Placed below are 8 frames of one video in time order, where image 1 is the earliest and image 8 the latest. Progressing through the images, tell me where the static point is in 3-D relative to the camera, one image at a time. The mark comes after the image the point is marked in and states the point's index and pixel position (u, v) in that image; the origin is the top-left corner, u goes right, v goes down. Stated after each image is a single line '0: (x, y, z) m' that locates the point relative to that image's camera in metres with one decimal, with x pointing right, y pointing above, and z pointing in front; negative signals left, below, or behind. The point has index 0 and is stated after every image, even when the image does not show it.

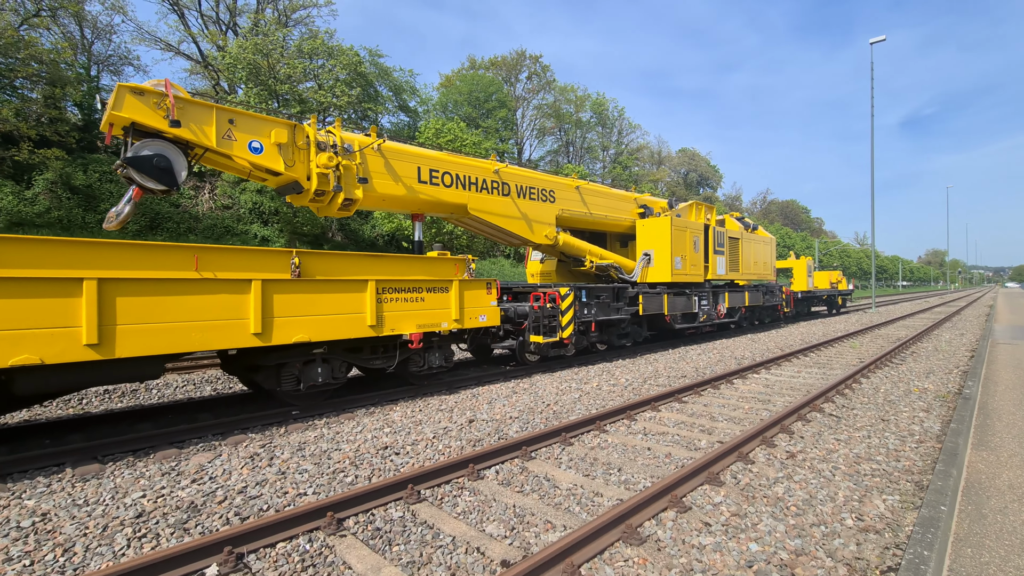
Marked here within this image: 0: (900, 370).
0: (+7.6, -1.5, +9.6) m
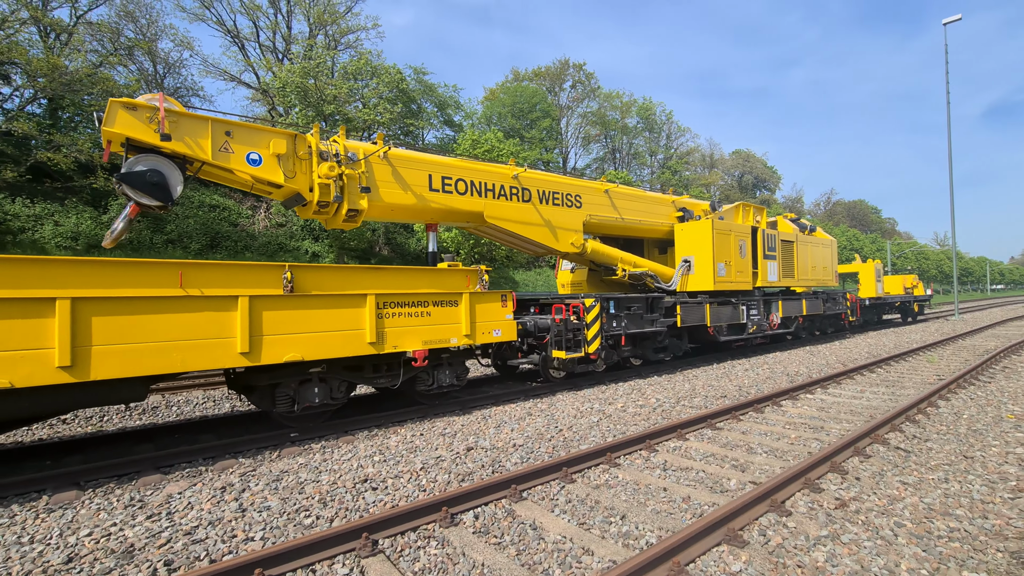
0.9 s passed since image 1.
0: (+8.0, -1.6, +8.2) m
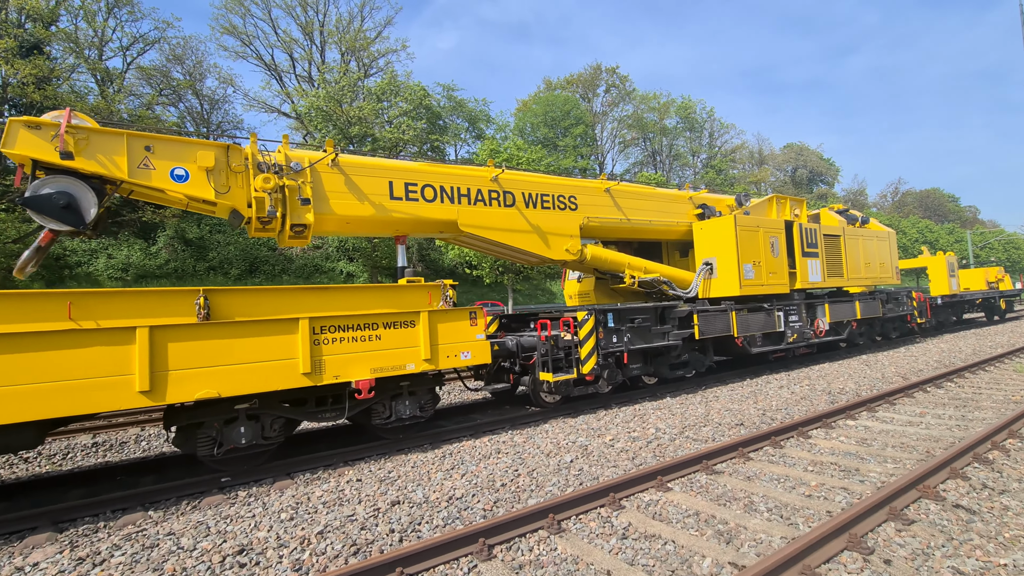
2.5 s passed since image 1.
0: (+7.6, -1.5, +6.4) m
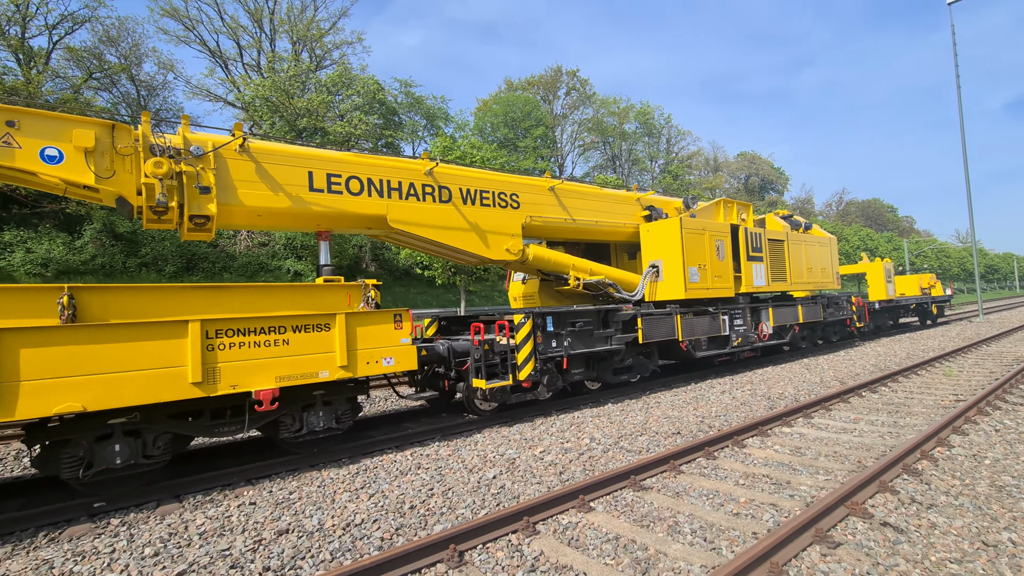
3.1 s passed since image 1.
0: (+6.7, -1.6, +6.5) m
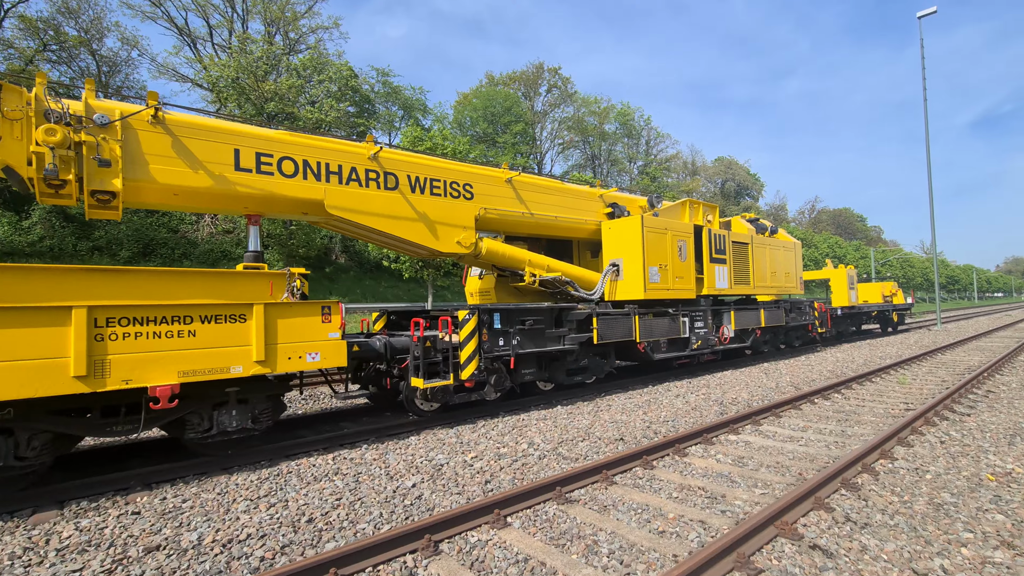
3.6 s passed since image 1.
0: (+5.9, -1.7, +6.4) m
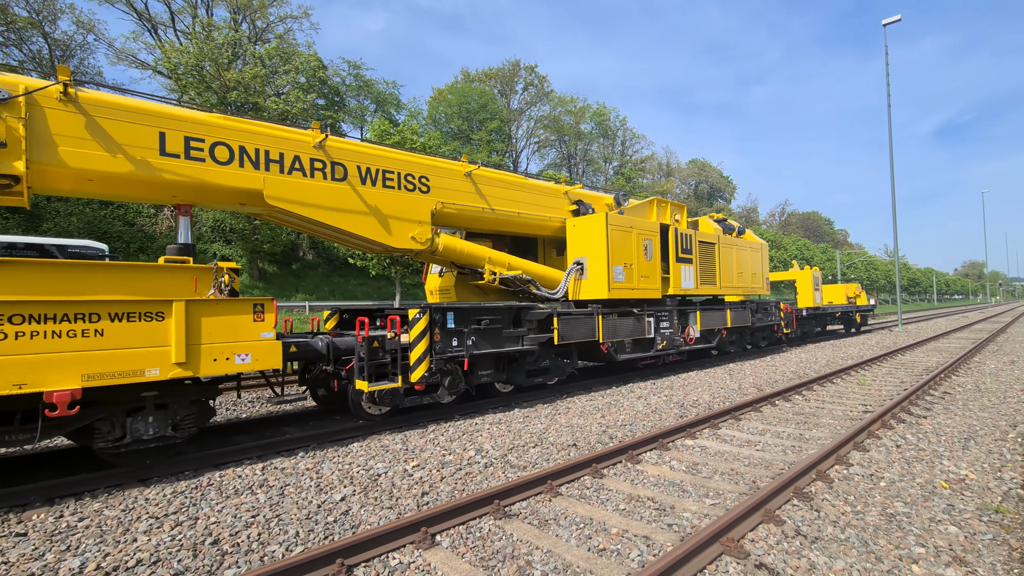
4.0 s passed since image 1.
0: (+5.3, -1.7, +6.4) m
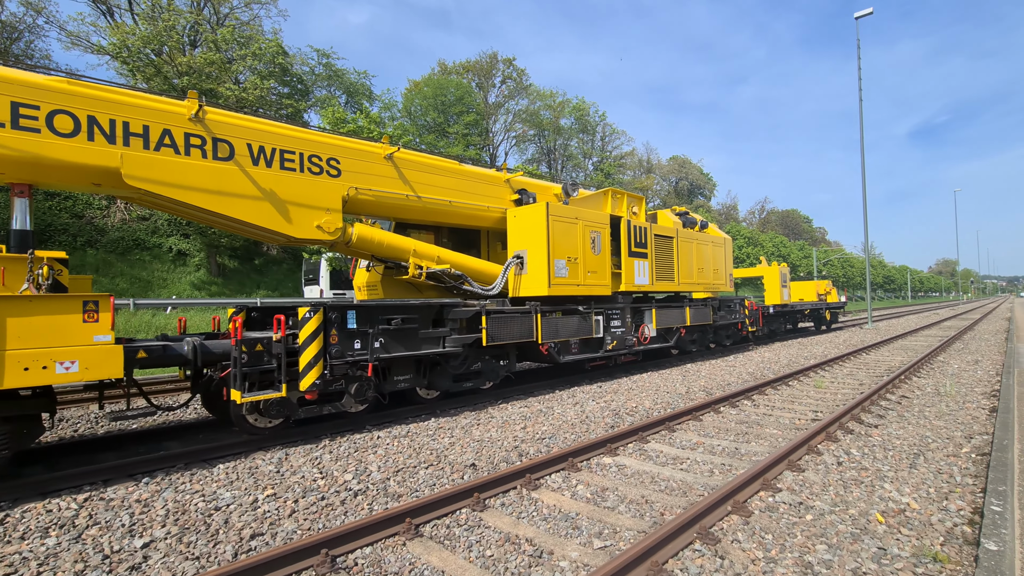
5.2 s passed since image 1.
0: (+4.2, -1.7, +5.7) m
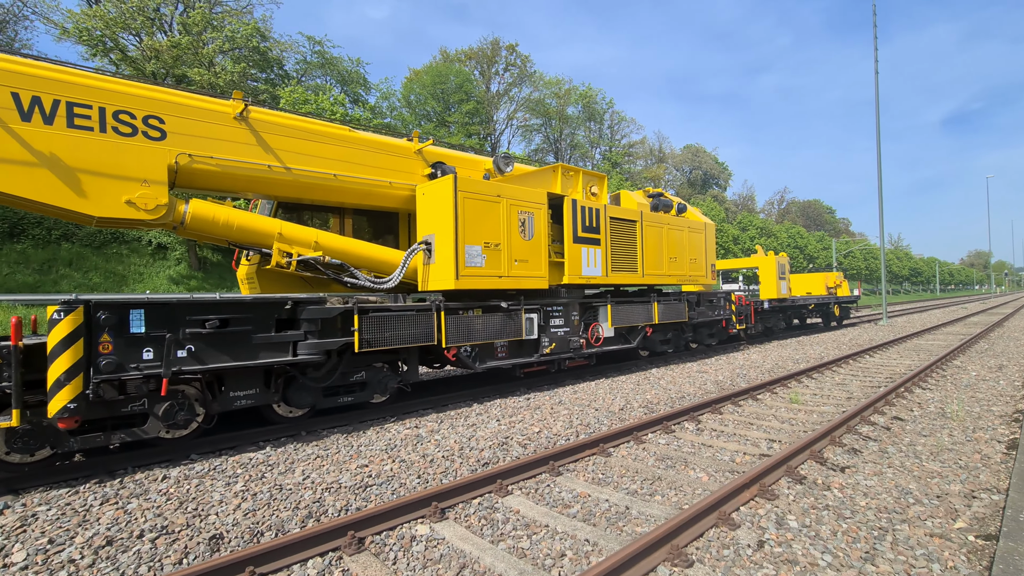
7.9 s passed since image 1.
0: (+2.7, -1.6, +4.1) m
